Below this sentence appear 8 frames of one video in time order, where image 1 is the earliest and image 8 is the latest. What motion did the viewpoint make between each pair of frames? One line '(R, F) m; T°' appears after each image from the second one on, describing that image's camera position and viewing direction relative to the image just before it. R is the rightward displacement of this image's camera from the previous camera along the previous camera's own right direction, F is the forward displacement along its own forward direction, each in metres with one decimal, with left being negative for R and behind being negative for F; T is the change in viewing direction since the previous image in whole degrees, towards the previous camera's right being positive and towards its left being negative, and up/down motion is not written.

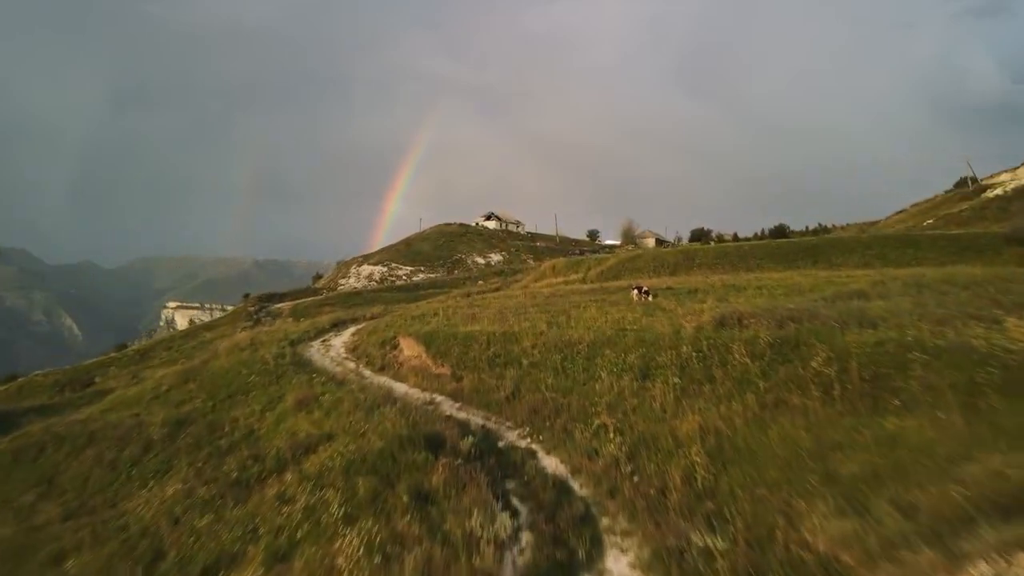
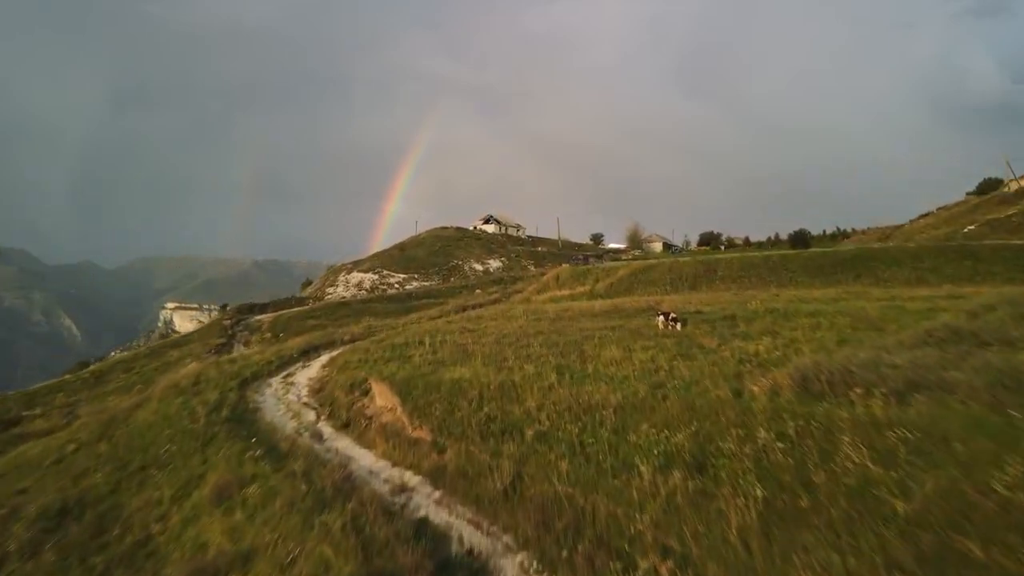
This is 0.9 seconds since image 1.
(0.0, +3.8) m; 0°
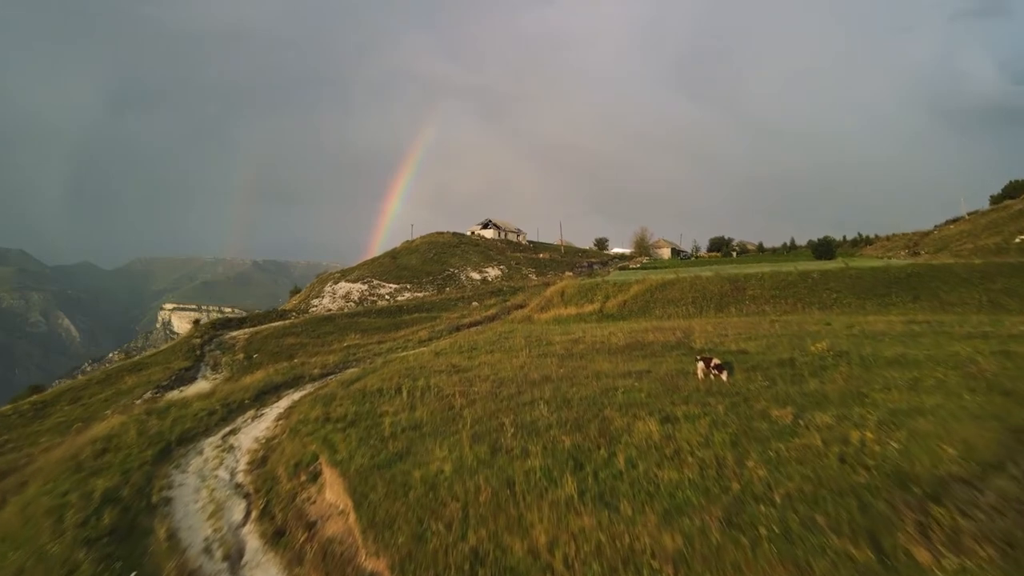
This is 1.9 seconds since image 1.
(0.0, +3.9) m; 0°
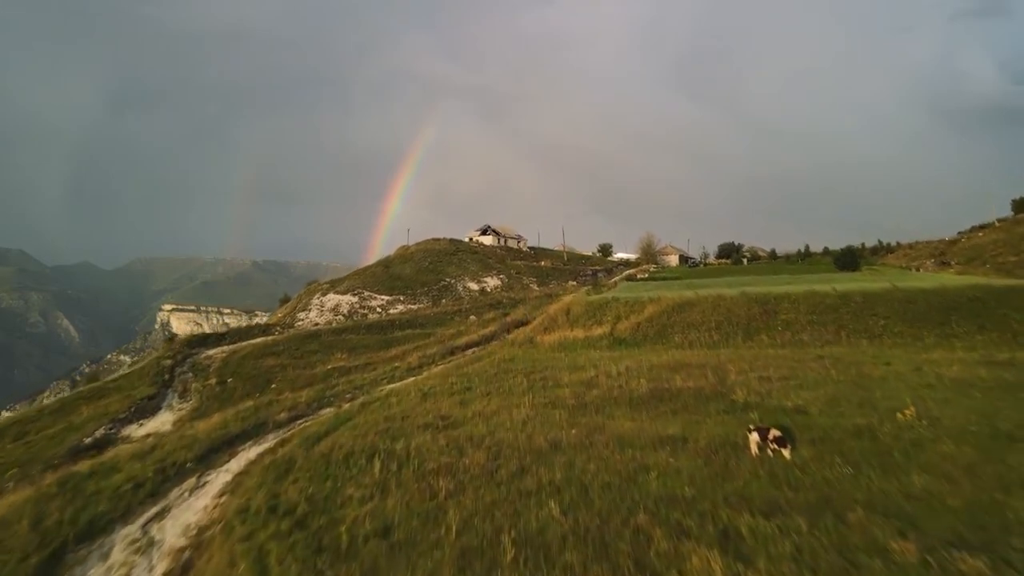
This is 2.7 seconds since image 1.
(0.0, +3.2) m; 0°
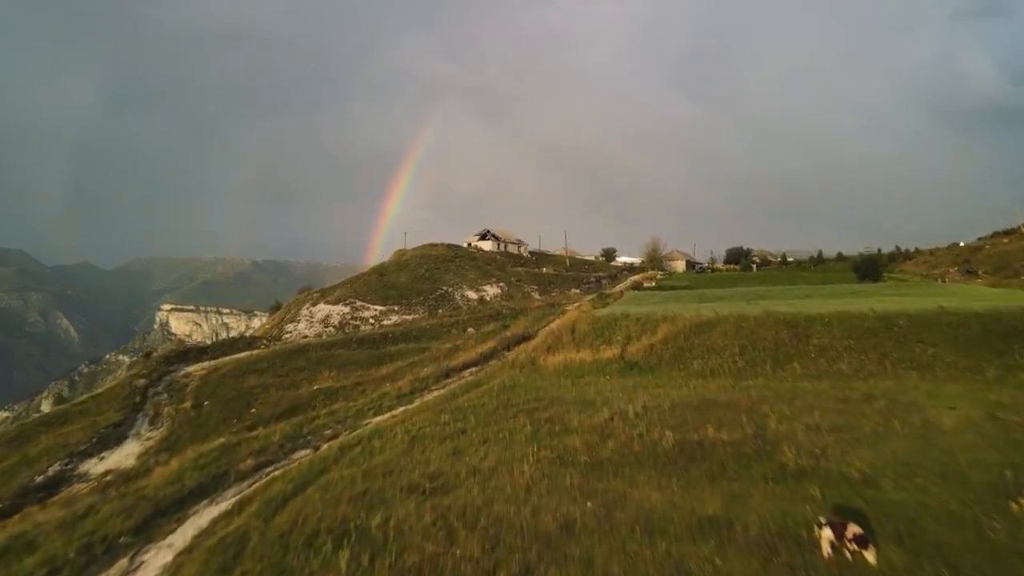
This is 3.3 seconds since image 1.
(0.0, +2.5) m; 0°
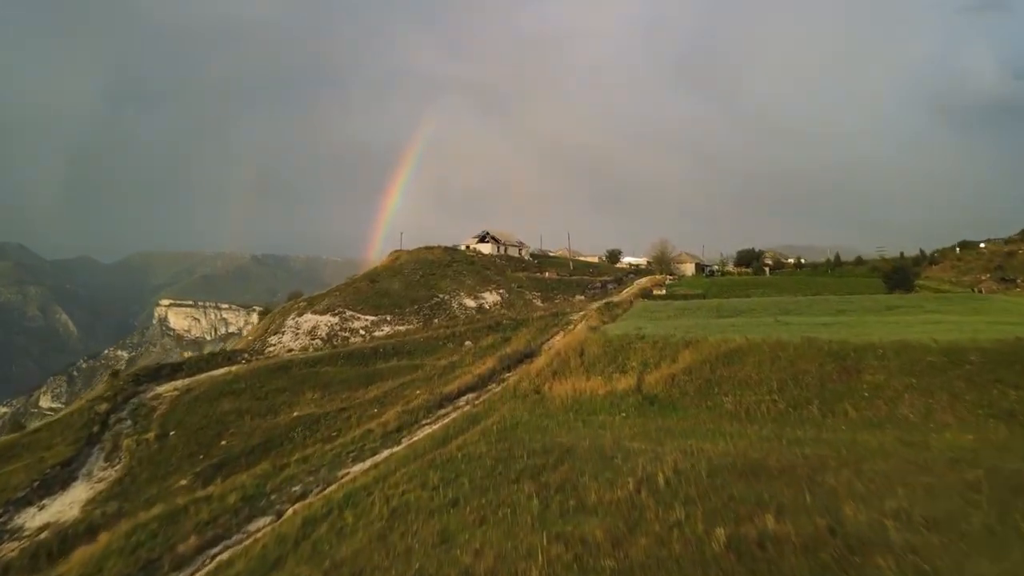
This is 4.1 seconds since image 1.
(-0.1, +3.1) m; 0°
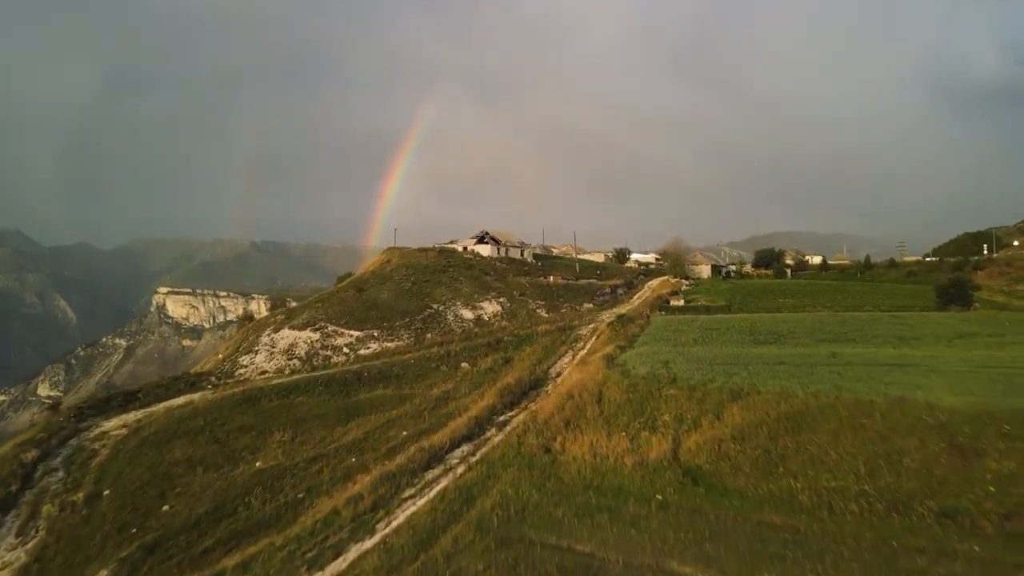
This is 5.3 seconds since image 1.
(-0.1, +4.6) m; 0°
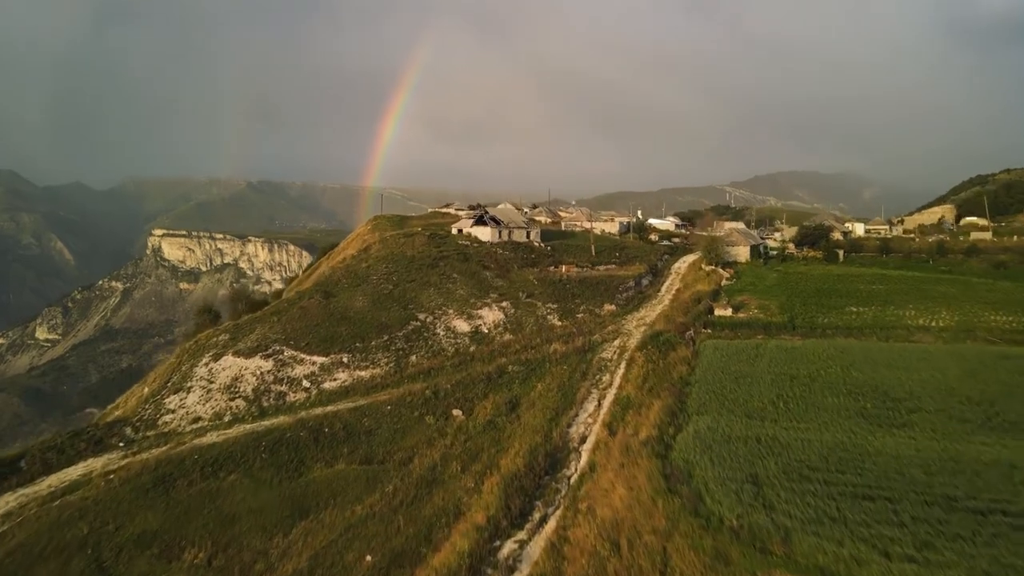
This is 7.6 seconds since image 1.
(-0.2, +8.5) m; 0°
